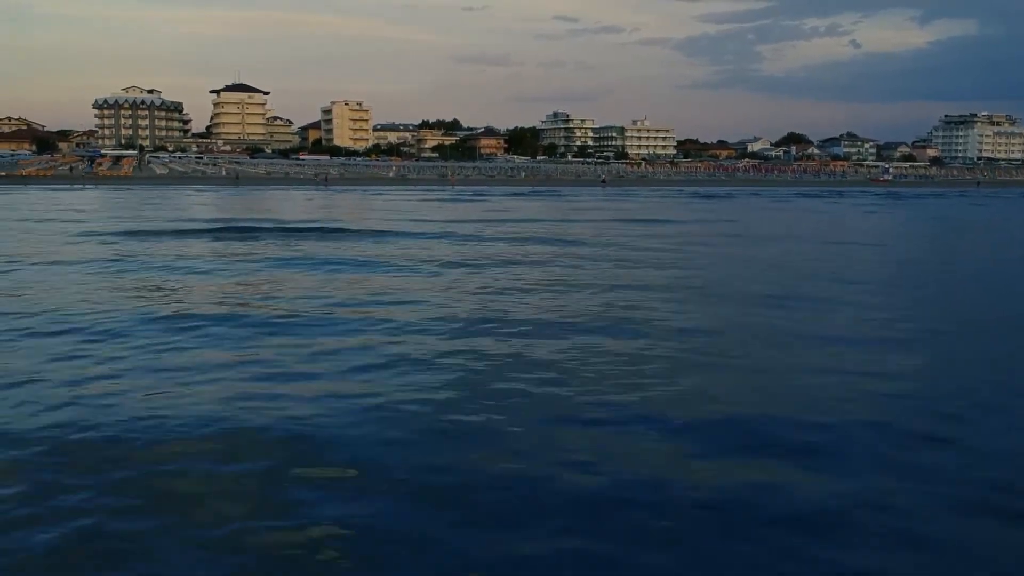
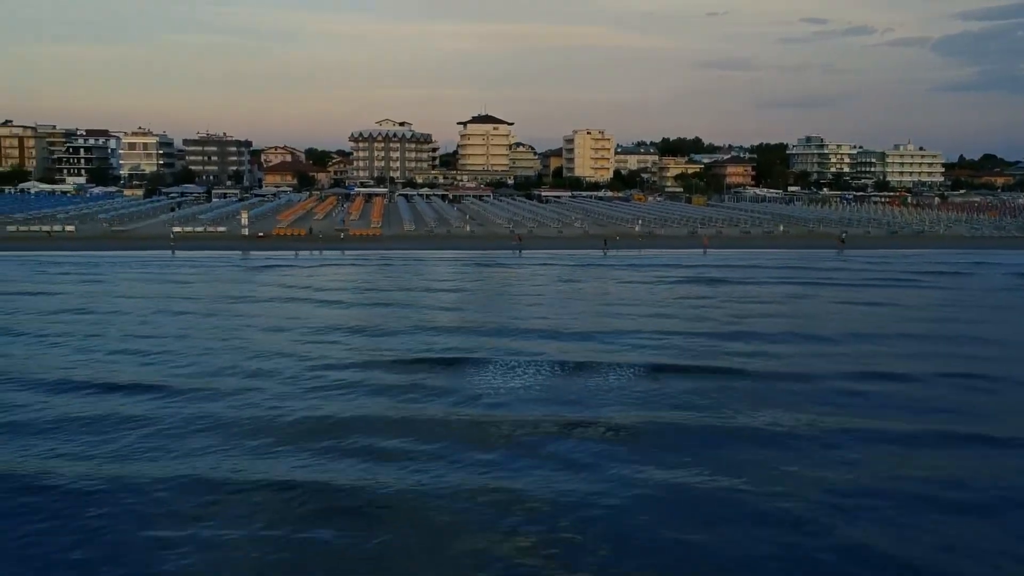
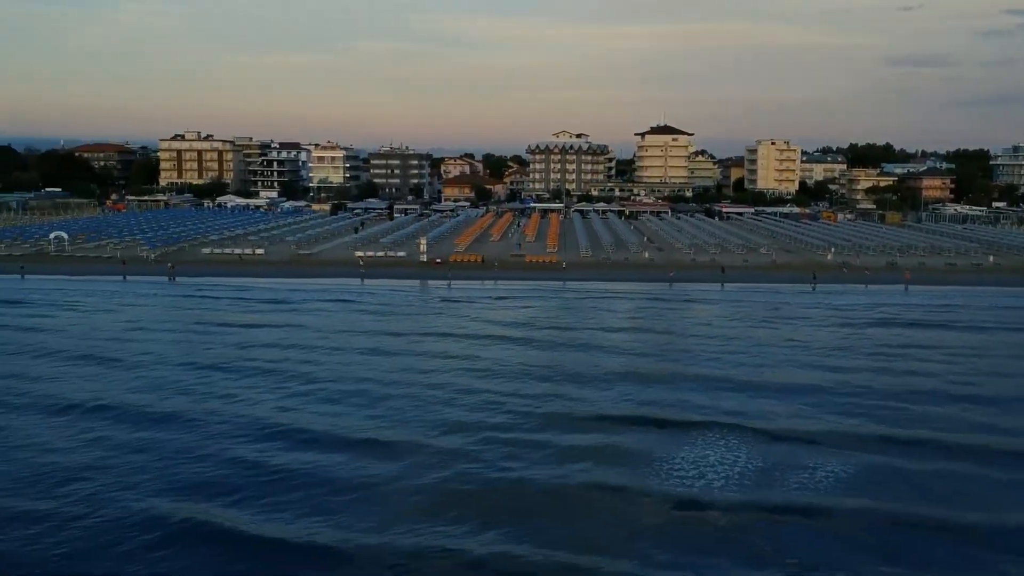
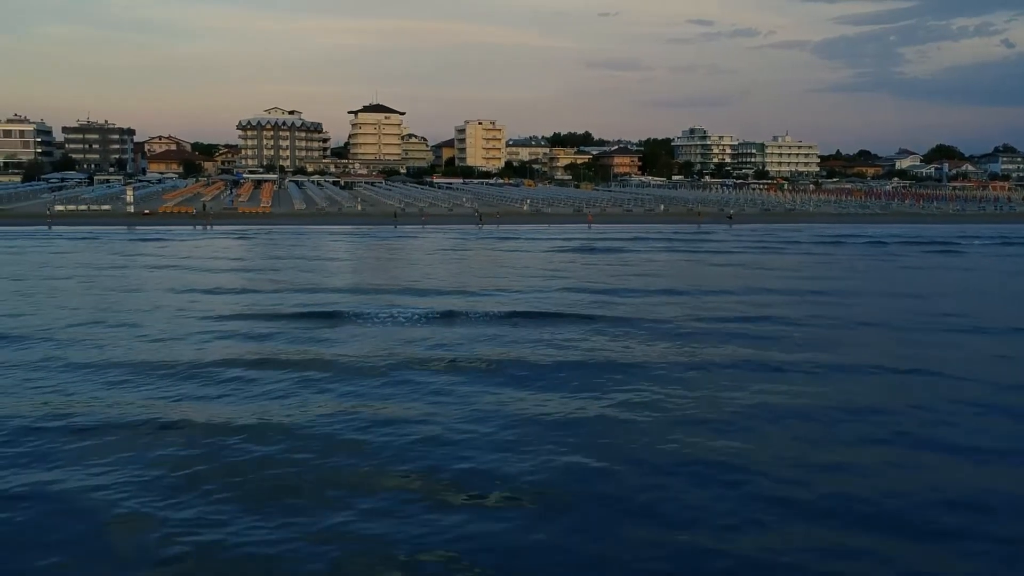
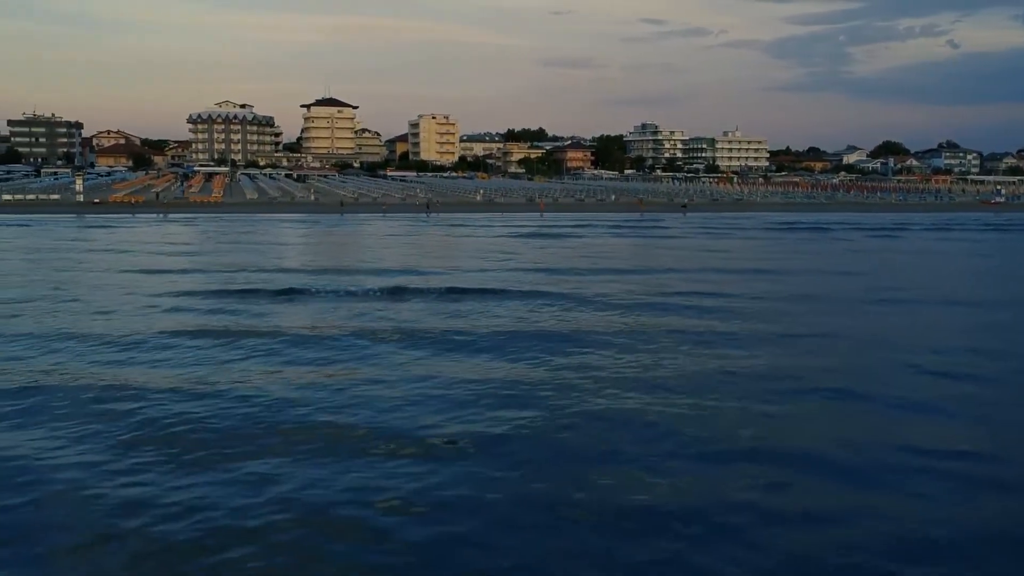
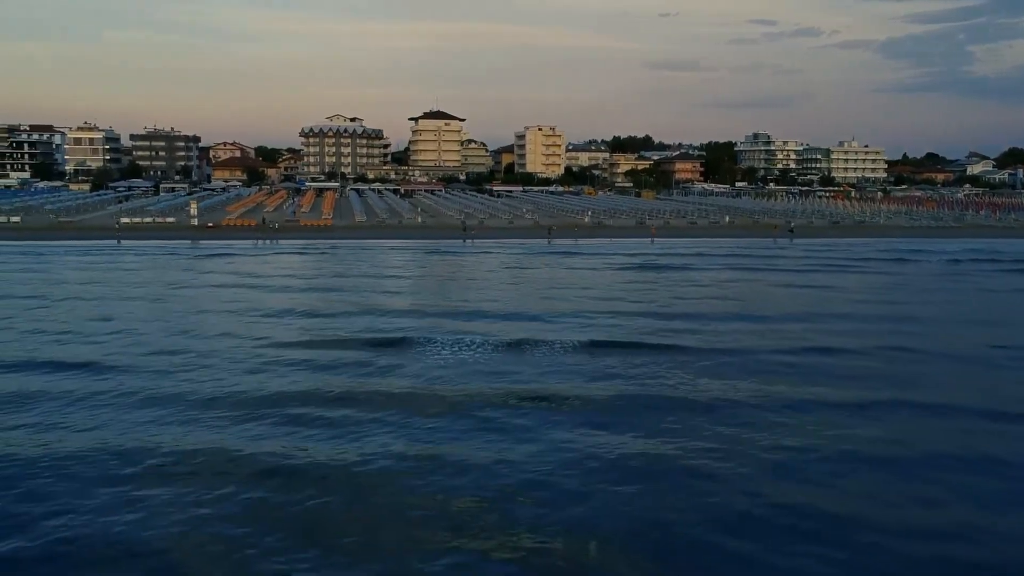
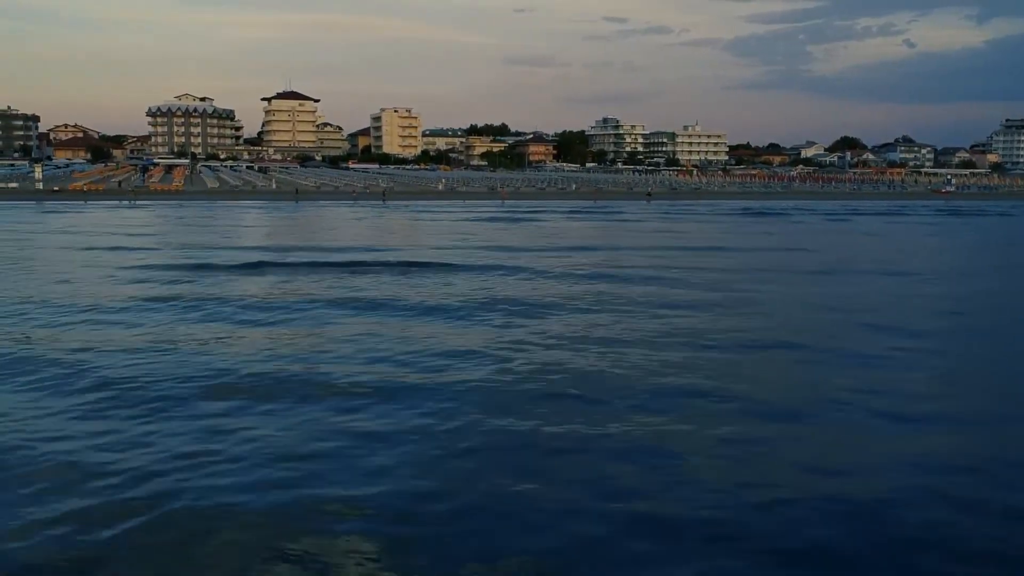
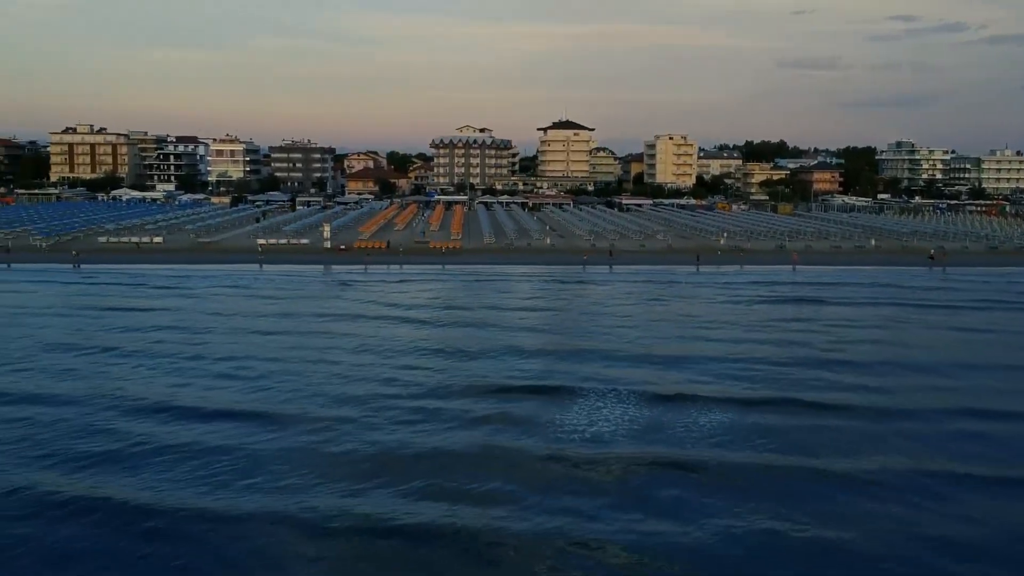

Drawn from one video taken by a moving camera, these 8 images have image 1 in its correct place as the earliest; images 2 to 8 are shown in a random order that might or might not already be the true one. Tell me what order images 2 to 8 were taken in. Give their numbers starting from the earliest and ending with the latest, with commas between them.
7, 5, 4, 6, 2, 8, 3
